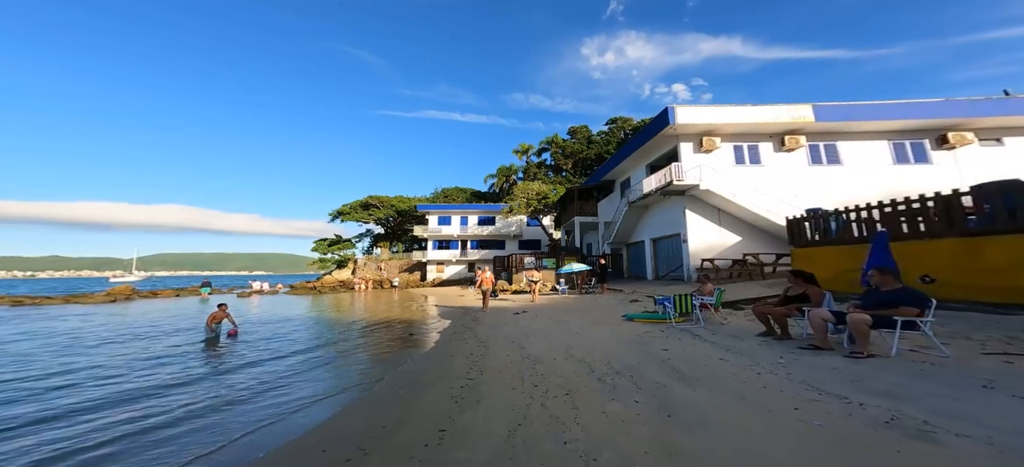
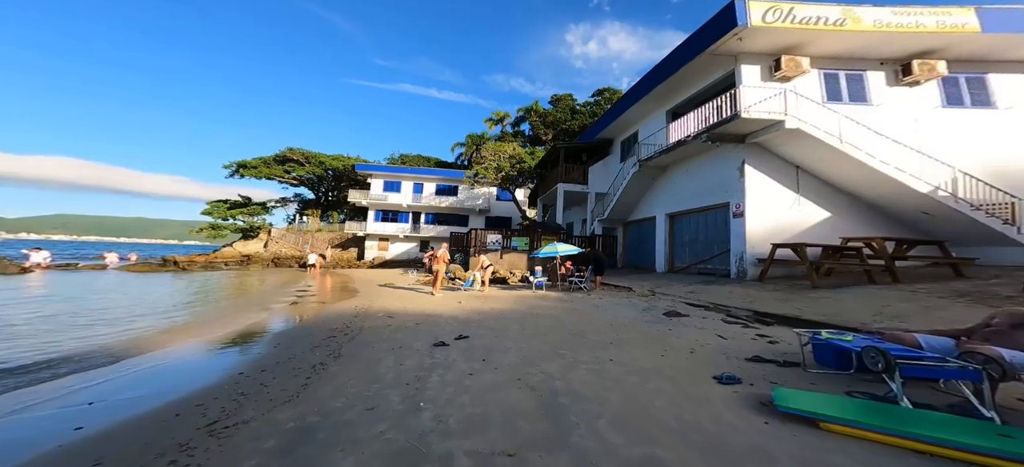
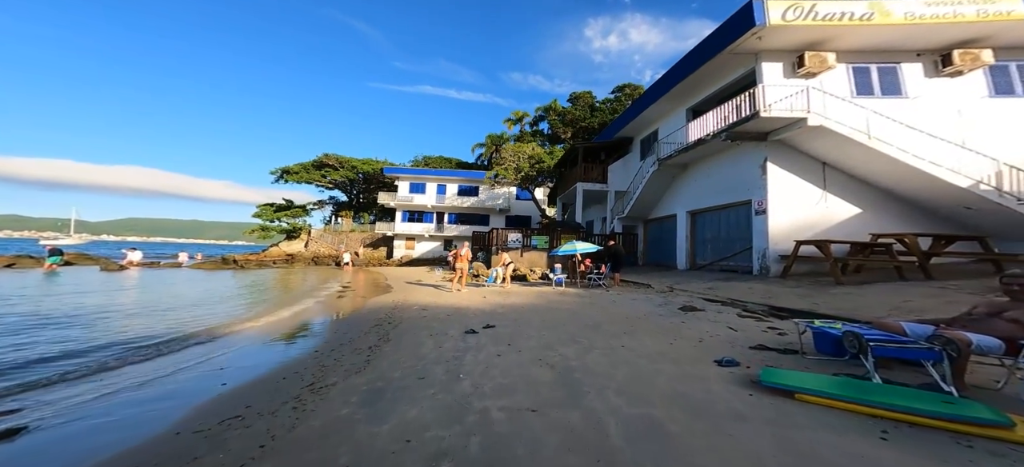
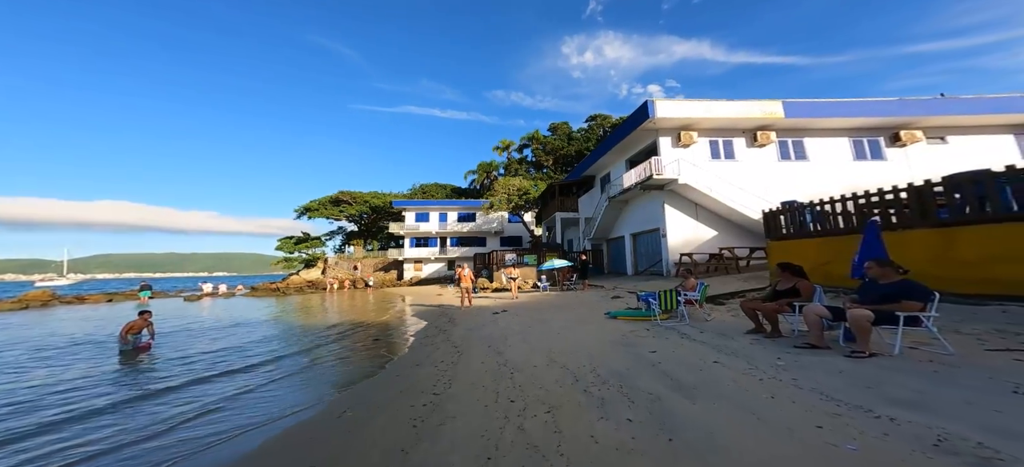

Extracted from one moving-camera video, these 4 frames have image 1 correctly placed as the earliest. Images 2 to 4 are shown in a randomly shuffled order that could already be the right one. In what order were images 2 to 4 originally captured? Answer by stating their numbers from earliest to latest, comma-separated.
4, 3, 2
